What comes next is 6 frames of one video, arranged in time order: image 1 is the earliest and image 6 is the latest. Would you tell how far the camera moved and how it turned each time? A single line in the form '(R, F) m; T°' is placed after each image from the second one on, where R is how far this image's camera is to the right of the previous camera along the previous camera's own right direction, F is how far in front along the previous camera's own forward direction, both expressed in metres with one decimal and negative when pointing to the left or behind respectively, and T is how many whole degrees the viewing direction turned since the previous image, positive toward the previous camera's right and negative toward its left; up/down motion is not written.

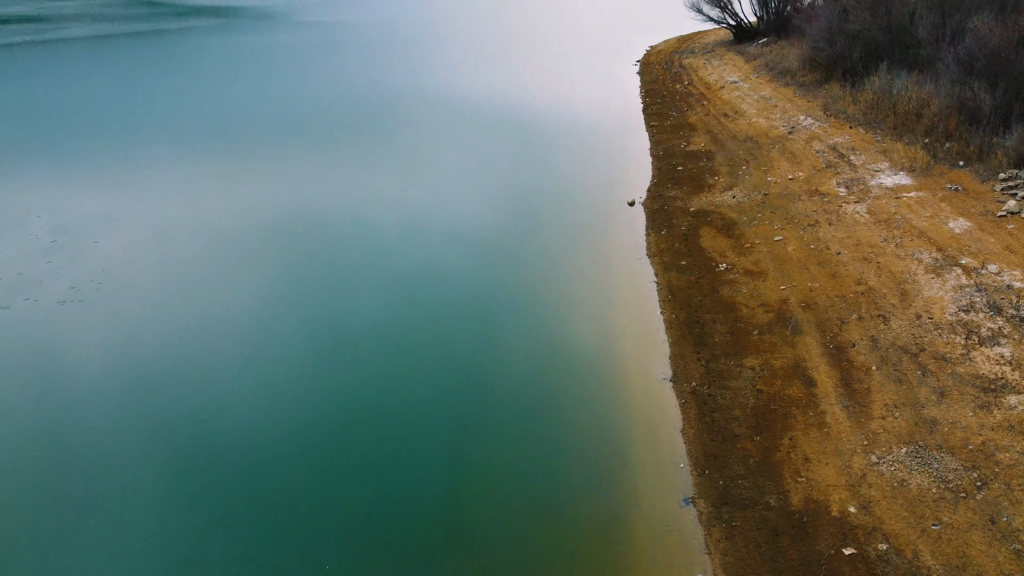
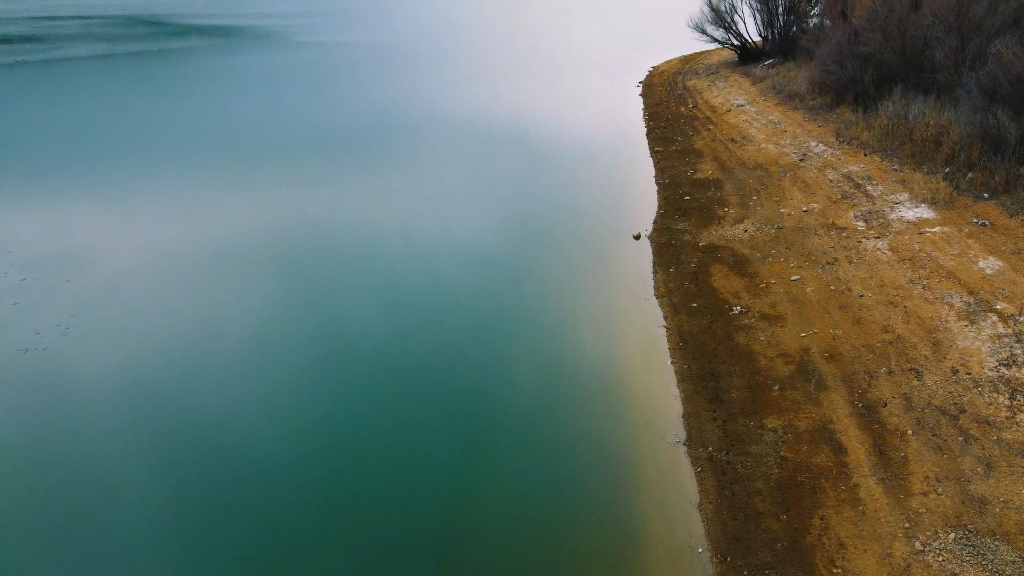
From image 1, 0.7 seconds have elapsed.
(0.0, +0.6) m; 0°
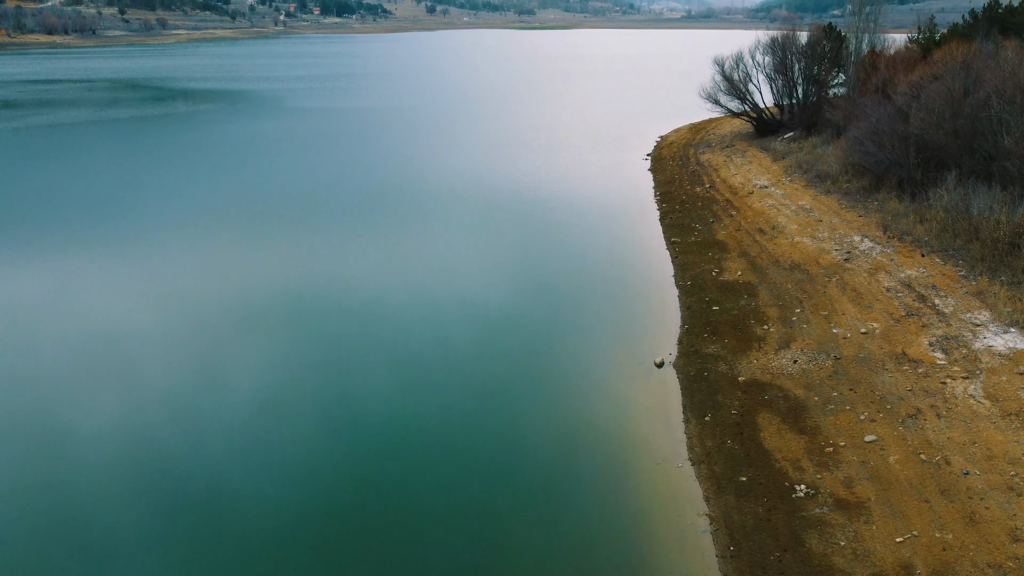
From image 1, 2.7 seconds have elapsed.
(+0.1, +1.9) m; 0°
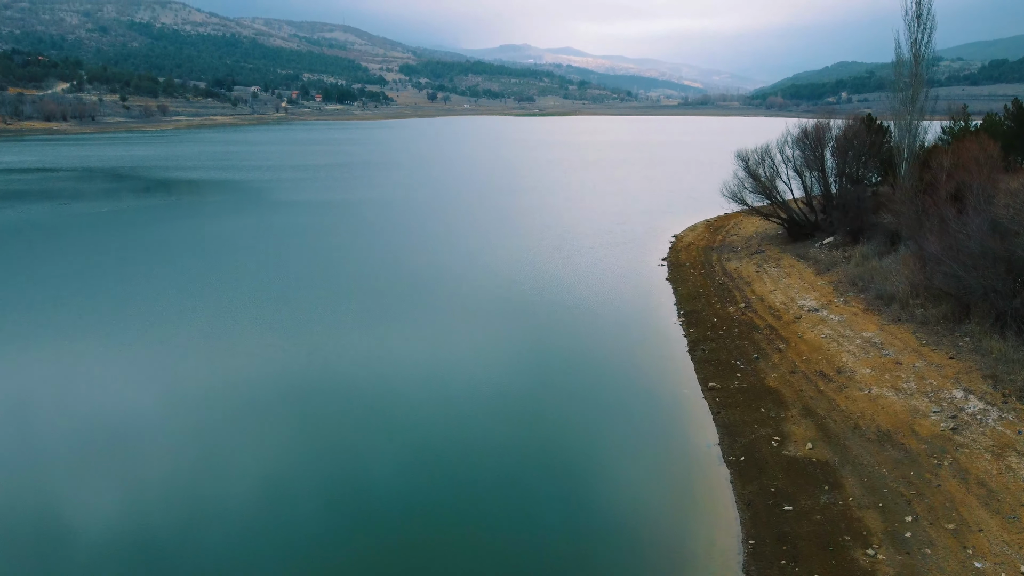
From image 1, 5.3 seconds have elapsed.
(+0.1, +2.8) m; 0°
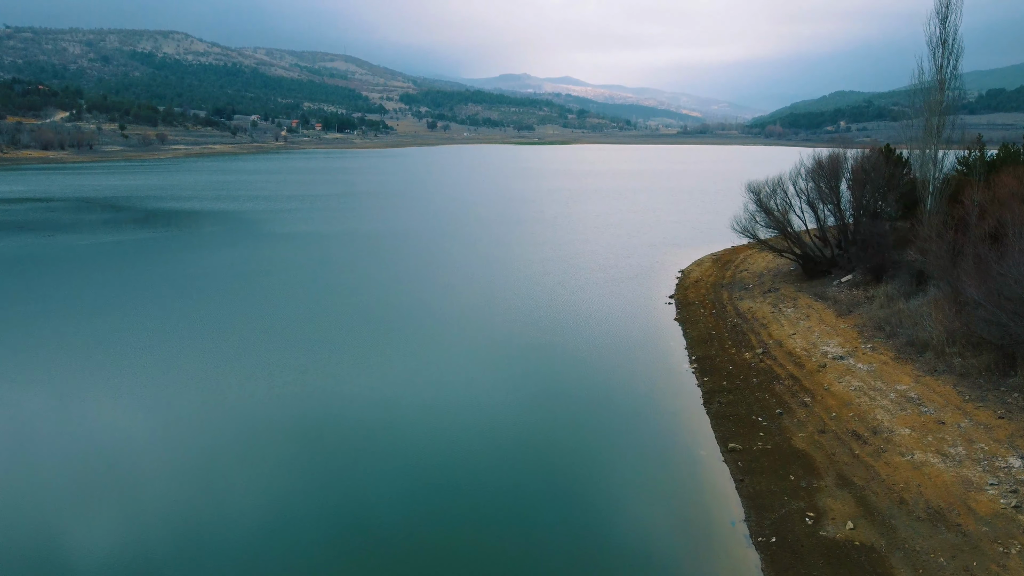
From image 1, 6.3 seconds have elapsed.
(0.0, +1.0) m; 0°
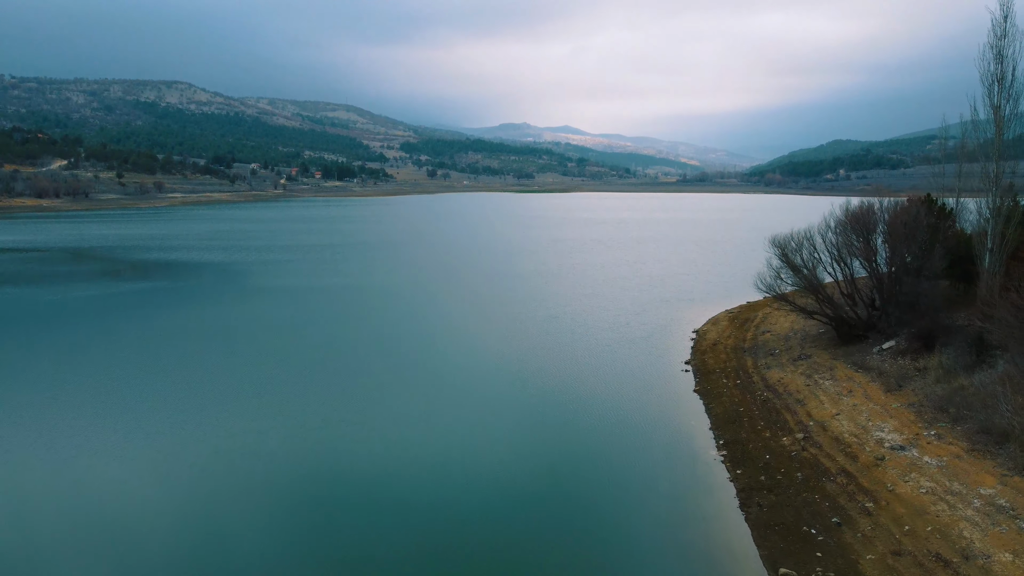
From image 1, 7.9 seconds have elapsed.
(0.0, +1.8) m; 0°
